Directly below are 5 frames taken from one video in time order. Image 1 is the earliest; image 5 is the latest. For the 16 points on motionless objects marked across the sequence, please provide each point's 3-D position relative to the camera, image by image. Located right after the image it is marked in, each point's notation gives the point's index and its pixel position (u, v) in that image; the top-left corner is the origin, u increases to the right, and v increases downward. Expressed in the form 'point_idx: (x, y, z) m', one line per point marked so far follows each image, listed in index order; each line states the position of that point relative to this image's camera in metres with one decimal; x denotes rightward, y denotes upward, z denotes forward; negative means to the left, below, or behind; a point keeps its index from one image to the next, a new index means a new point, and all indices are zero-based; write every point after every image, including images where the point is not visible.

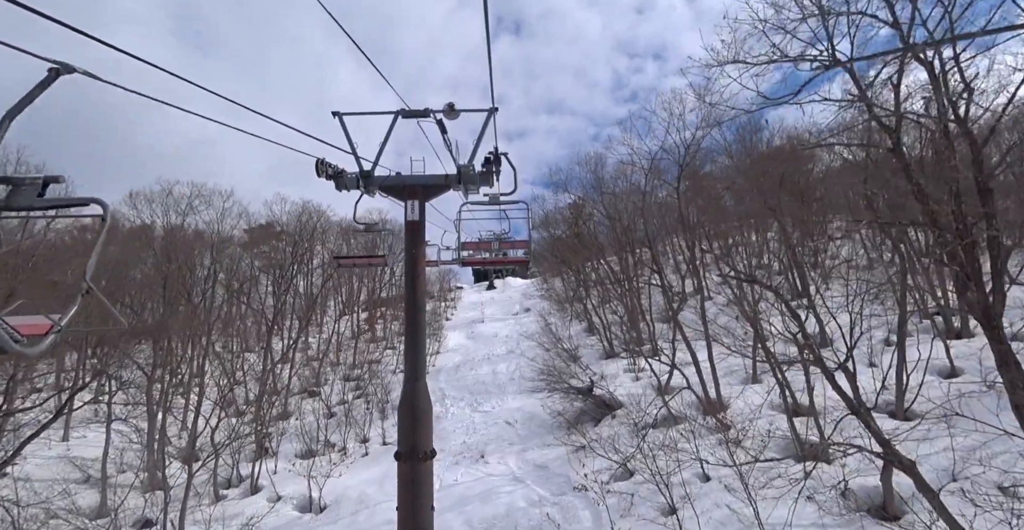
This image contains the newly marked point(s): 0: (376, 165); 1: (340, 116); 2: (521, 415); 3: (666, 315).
0: (-1.8, +1.3, +6.6) m
1: (-2.3, +2.0, +6.7) m
2: (+0.3, -3.8, +12.9) m
3: (+5.6, -1.9, +18.6) m
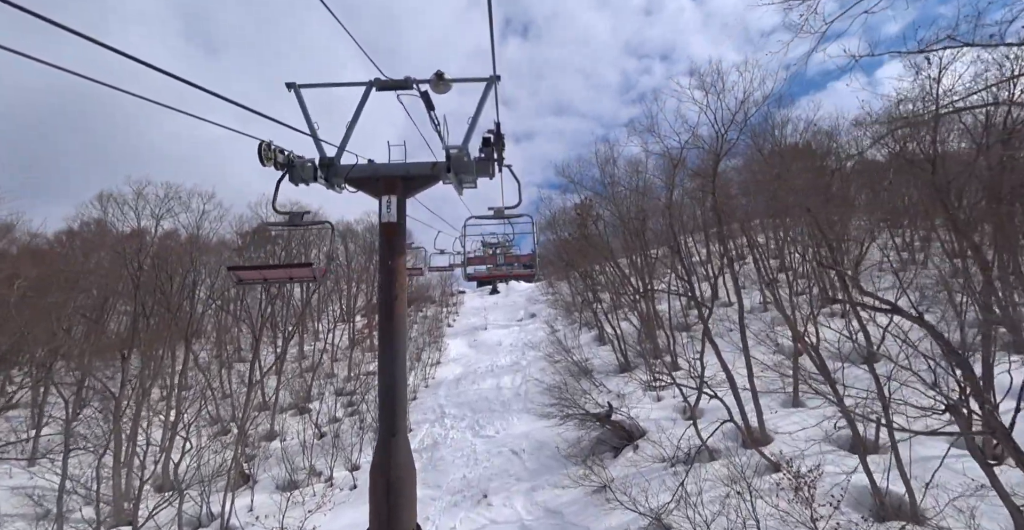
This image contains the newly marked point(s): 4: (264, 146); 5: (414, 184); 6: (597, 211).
0: (-1.7, +1.2, +5.1) m
1: (-2.2, +1.8, +5.2) m
2: (+0.4, -4.0, +11.4) m
3: (+5.7, -2.0, +17.0) m
4: (-2.2, +1.1, +4.5) m
5: (-1.0, +0.8, +5.0) m
6: (+3.3, +2.1, +19.8) m
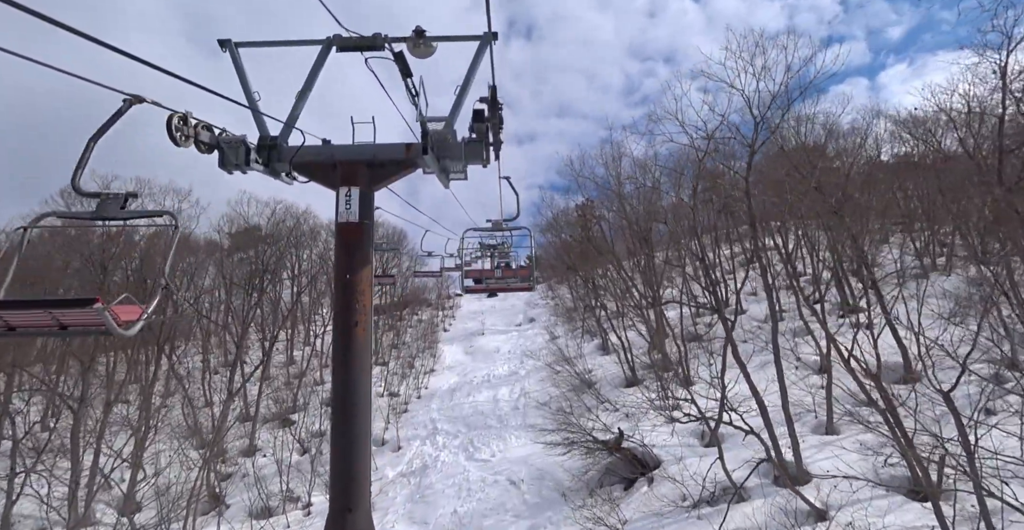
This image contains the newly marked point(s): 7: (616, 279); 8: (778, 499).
0: (-1.7, +1.1, +3.9) m
1: (-2.2, +1.7, +4.0) m
2: (+0.3, -4.1, +10.1) m
3: (+5.7, -2.2, +15.8) m
4: (-2.2, +1.0, +3.3) m
5: (-1.0, +0.7, +3.8) m
6: (+3.2, +1.9, +18.6) m
7: (+3.9, -0.5, +19.2) m
8: (+3.8, -3.3, +7.2) m
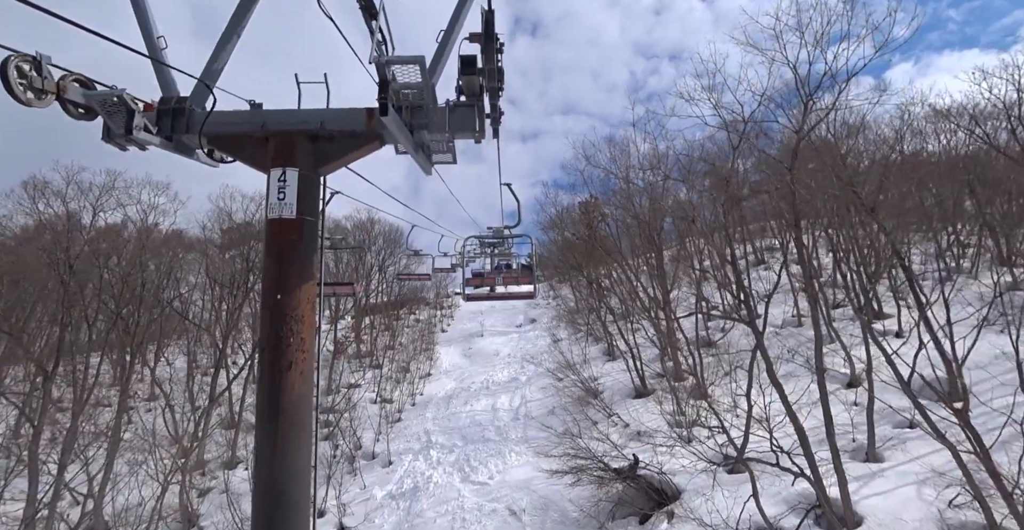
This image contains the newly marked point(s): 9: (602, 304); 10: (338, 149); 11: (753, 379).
0: (-1.7, +1.0, +2.8) m
1: (-2.2, +1.6, +2.9) m
2: (+0.3, -4.2, +9.1) m
3: (+5.7, -2.2, +14.7) m
4: (-2.2, +0.9, +2.2) m
5: (-1.0, +0.6, +2.7) m
6: (+3.3, +1.9, +17.5) m
7: (+3.9, -0.6, +18.1) m
8: (+3.8, -3.4, +6.1) m
9: (+3.5, -1.5, +19.9) m
10: (-0.9, +0.6, +2.7) m
11: (+4.3, -2.0, +9.1) m
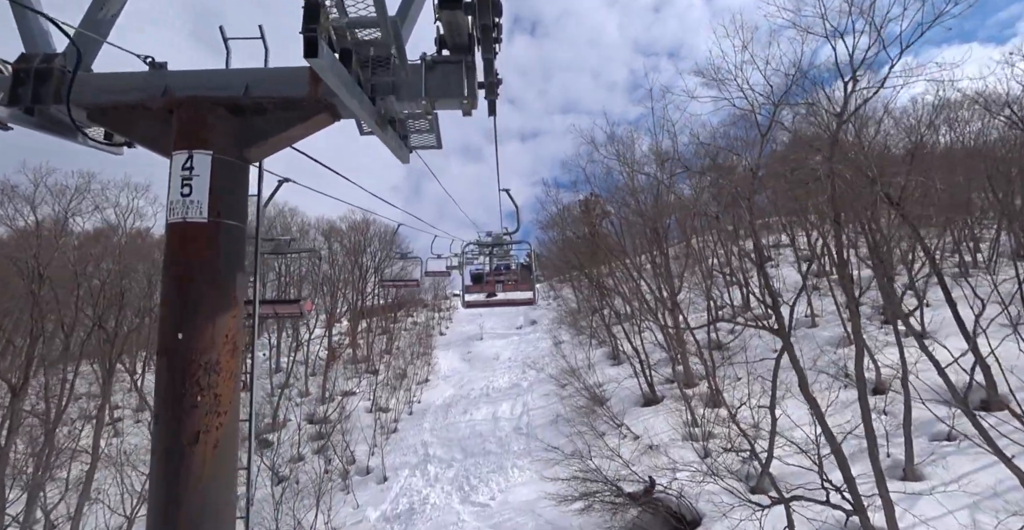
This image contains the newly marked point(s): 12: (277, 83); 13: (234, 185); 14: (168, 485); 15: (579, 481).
0: (-1.7, +0.9, +2.0) m
1: (-2.2, +1.5, +2.1) m
2: (+0.4, -4.2, +8.3) m
3: (+5.7, -2.2, +14.0) m
4: (-2.2, +0.8, +1.4) m
5: (-0.9, +0.6, +1.9) m
6: (+3.2, +1.9, +16.8) m
7: (+3.9, -0.6, +17.3) m
8: (+3.8, -3.4, +5.4) m
9: (+3.5, -1.5, +19.1) m
10: (-0.9, +0.5, +1.9) m
11: (+4.3, -2.0, +8.3) m
12: (-0.9, +0.7, +1.9) m
13: (-1.0, +0.3, +1.9) m
14: (-1.1, -0.7, +1.7) m
15: (+1.1, -3.4, +8.1) m
